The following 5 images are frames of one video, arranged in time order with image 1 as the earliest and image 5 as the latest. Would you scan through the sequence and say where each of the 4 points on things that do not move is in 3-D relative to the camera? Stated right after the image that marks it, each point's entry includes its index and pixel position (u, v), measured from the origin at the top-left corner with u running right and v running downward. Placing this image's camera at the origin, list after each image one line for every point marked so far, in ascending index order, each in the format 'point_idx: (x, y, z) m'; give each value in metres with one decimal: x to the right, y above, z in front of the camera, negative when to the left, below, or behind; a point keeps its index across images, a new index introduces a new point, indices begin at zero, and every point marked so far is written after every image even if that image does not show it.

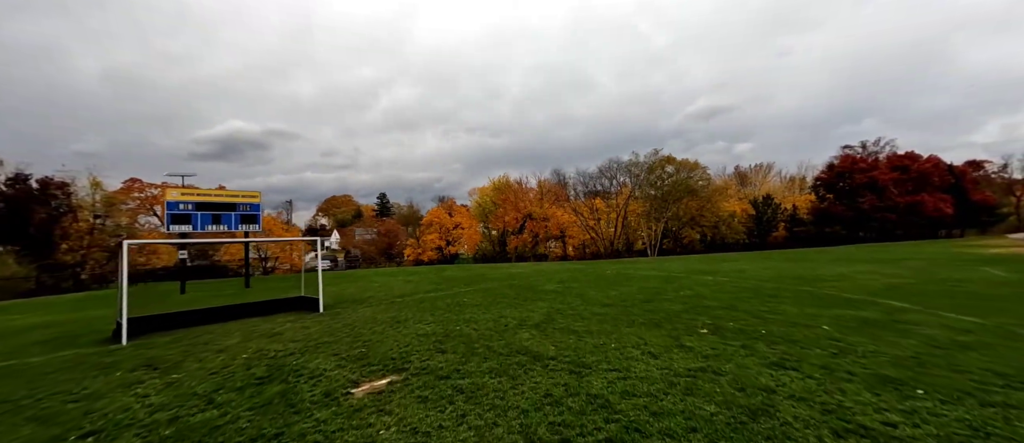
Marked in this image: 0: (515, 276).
0: (+0.2, -2.6, +18.3) m
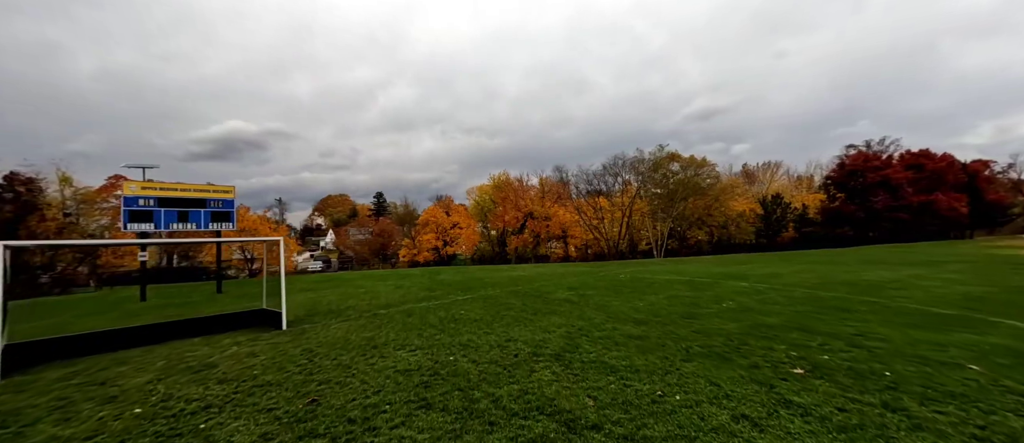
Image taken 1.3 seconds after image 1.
0: (+0.3, -2.6, +16.6) m
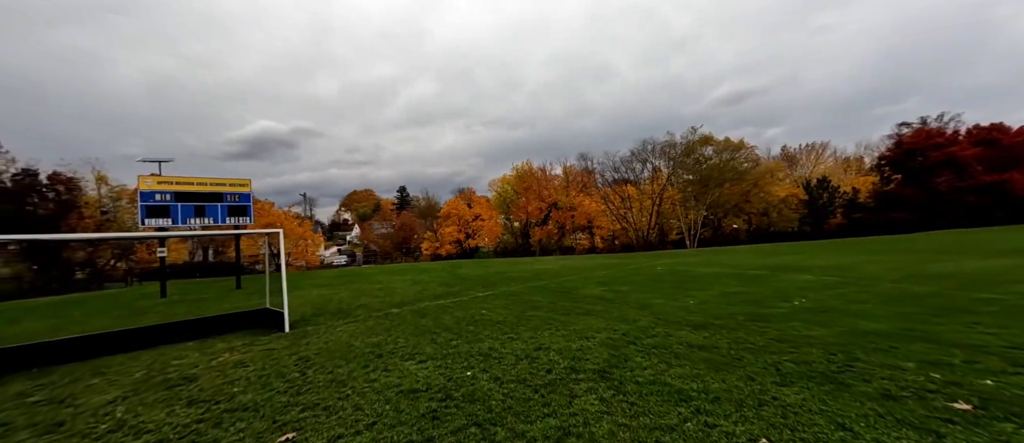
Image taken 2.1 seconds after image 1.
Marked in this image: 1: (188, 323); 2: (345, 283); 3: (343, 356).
0: (+1.3, -2.1, +15.5) m
1: (-5.8, -1.8, +6.8) m
2: (-6.9, -2.5, +15.8) m
3: (-2.3, -1.8, +5.2) m
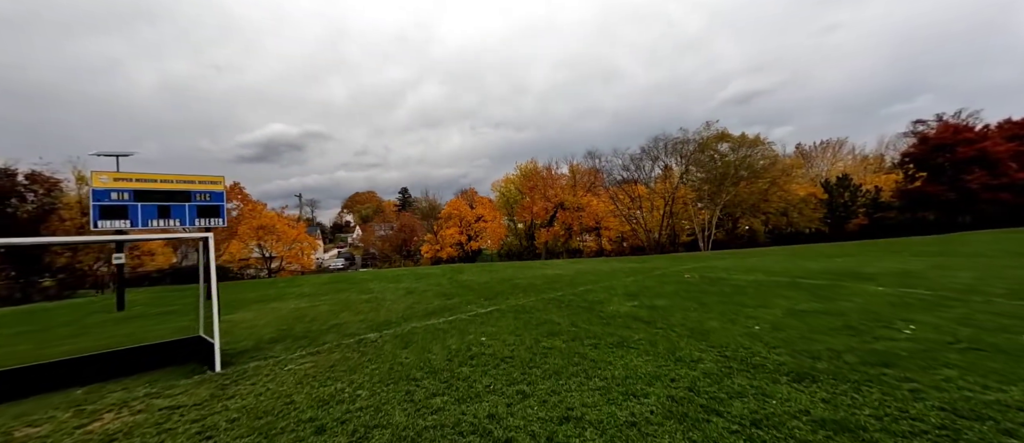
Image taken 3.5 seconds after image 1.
0: (+1.5, -2.2, +13.6) m
1: (-5.7, -1.8, +5.1) m
2: (-6.7, -2.6, +14.1) m
3: (-2.2, -1.8, +3.4) m
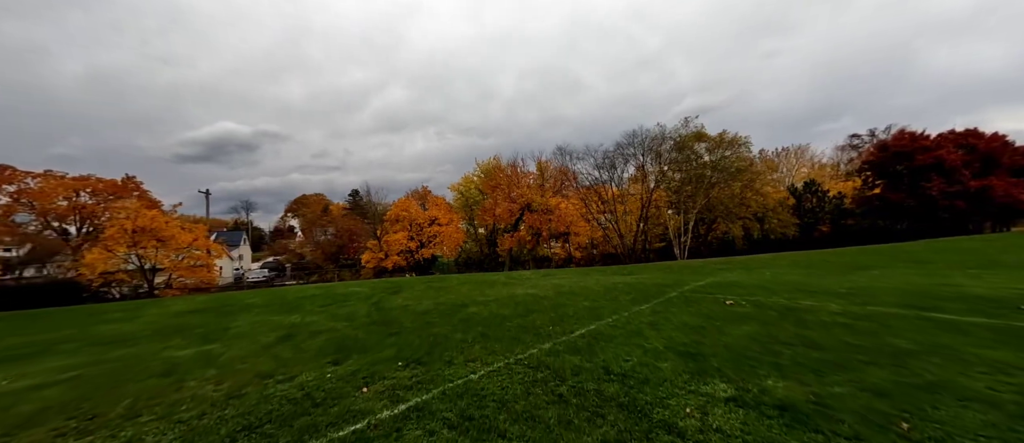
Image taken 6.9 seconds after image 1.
0: (+0.4, -2.1, +8.8) m
1: (-5.8, -1.6, -0.5) m
2: (-7.8, -2.5, +8.4) m
3: (-2.2, -1.6, -1.8) m
